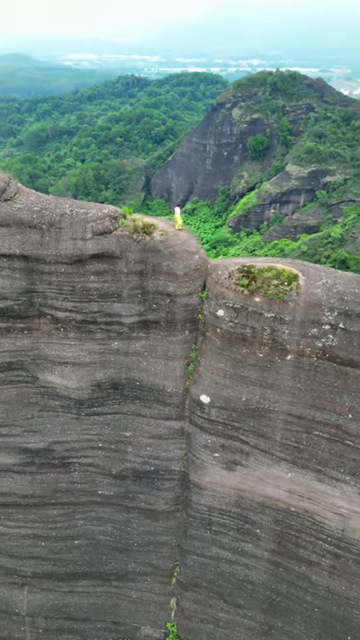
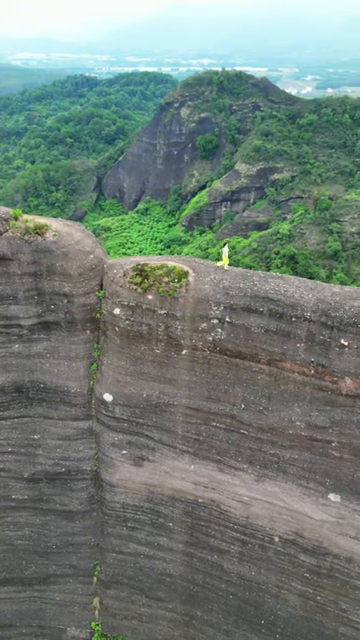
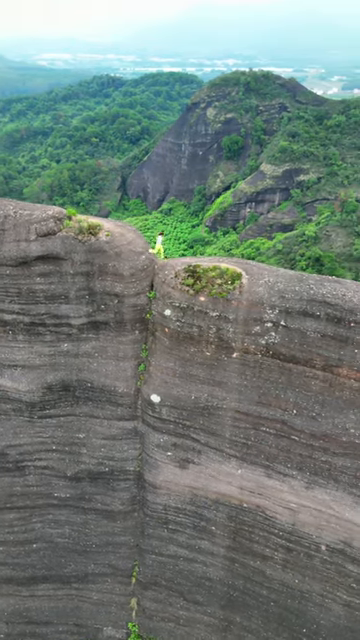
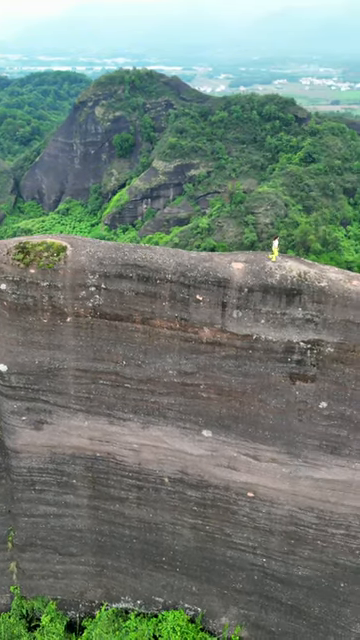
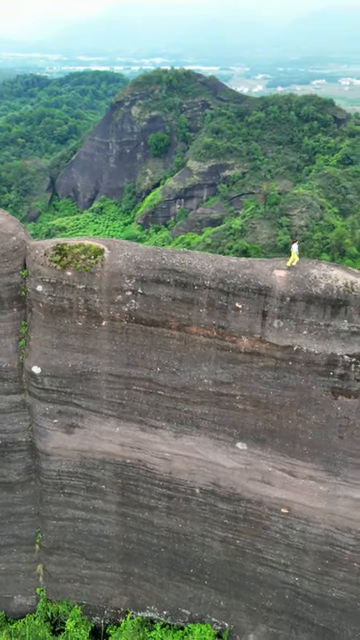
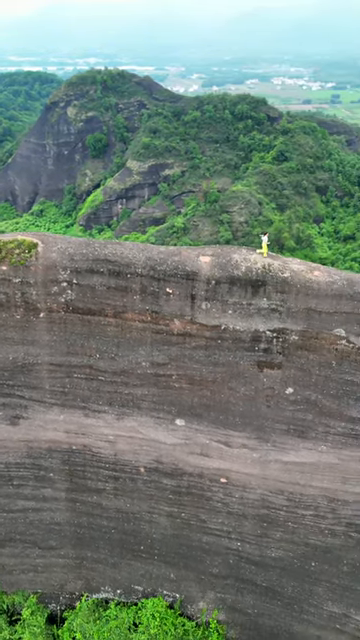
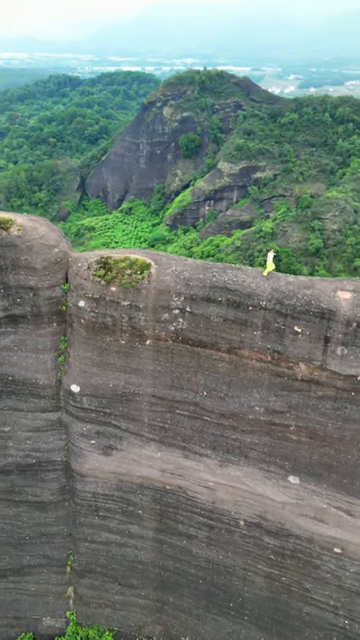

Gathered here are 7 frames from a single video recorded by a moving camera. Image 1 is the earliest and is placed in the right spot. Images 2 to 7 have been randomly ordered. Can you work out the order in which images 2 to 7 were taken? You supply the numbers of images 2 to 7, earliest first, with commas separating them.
3, 2, 7, 5, 4, 6
